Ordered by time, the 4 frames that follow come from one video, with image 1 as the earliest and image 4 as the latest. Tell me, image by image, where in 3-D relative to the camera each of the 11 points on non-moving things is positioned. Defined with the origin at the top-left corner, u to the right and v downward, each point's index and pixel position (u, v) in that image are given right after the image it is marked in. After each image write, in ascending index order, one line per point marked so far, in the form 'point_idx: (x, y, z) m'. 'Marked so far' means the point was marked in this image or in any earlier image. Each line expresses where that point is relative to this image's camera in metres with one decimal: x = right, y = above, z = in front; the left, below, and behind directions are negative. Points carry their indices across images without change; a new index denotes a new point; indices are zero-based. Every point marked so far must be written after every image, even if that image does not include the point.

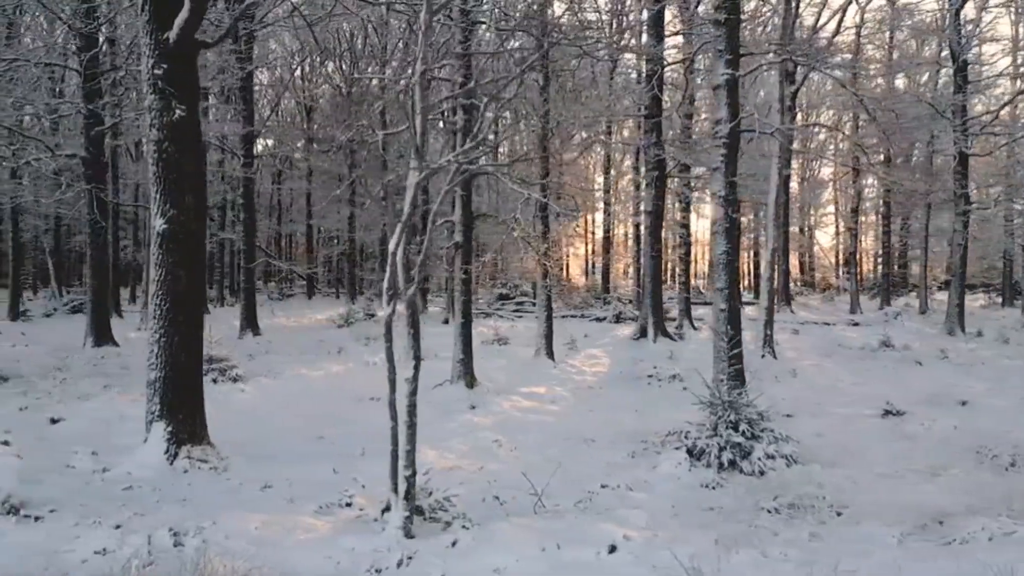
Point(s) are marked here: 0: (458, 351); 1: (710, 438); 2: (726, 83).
0: (-0.8, -1.0, +10.2) m
1: (+1.8, -1.4, +5.9) m
2: (+2.8, +2.7, +8.3) m
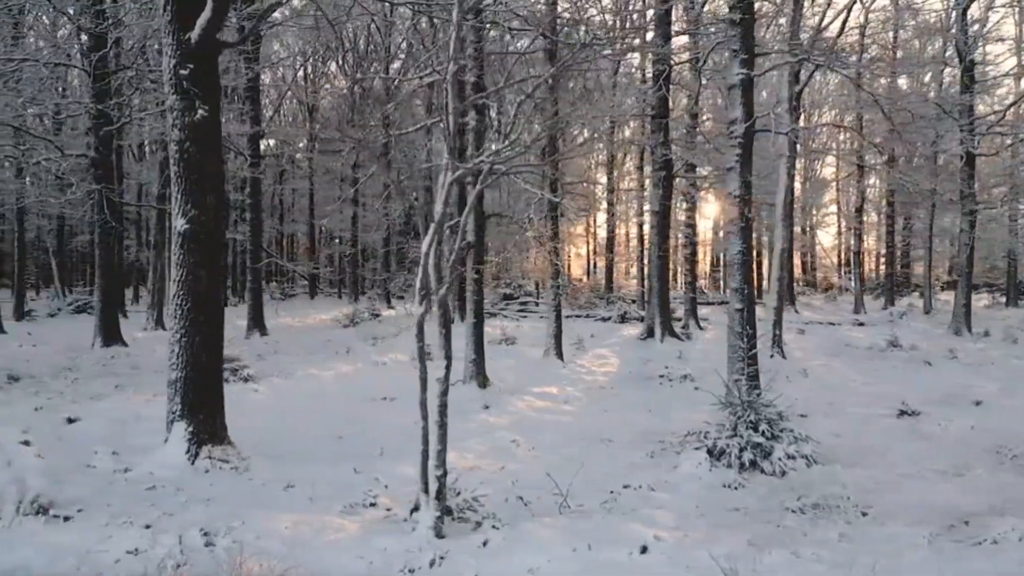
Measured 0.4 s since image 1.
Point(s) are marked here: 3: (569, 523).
0: (-0.7, -1.0, +10.2) m
1: (+2.0, -1.4, +5.9) m
2: (+3.0, +2.7, +8.3) m
3: (+0.4, -1.5, +4.2) m
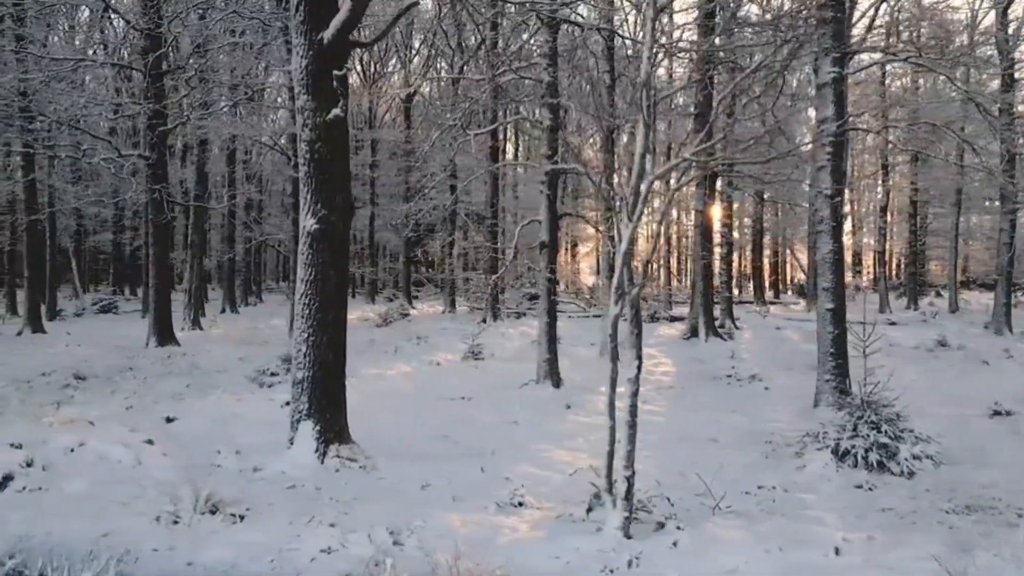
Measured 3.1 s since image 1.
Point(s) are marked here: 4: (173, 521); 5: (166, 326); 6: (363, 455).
0: (+0.5, -1.0, +10.2) m
1: (+3.1, -1.4, +5.9) m
2: (+4.1, +2.7, +8.3) m
3: (+1.5, -1.5, +4.1) m
4: (-2.1, -1.4, +4.0) m
5: (-8.0, -0.9, +15.0) m
6: (-1.4, -1.5, +5.8) m
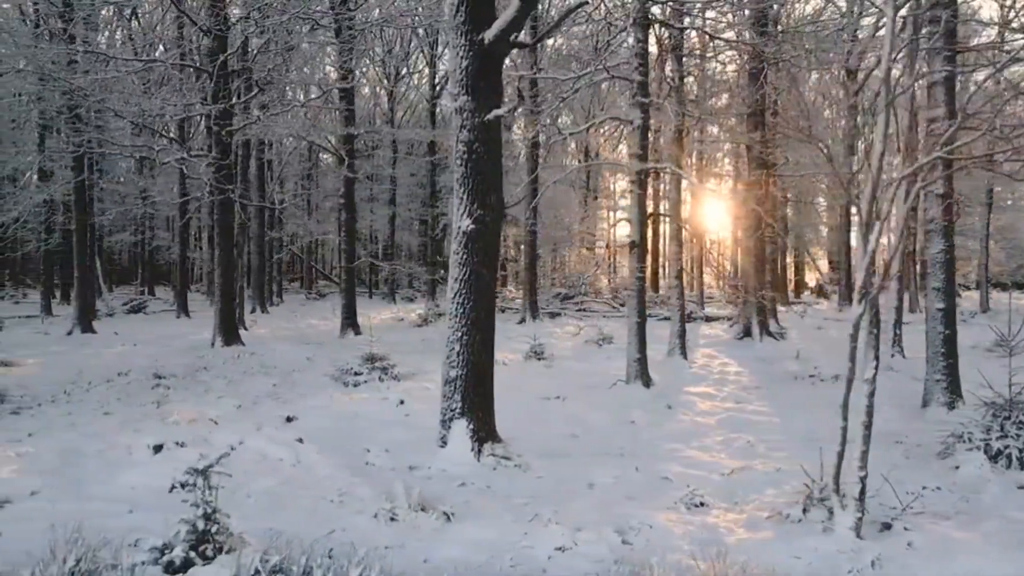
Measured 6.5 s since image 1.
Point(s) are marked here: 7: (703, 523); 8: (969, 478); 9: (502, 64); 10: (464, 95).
0: (+1.9, -1.0, +10.2) m
1: (+4.5, -1.4, +5.9) m
2: (+5.5, +2.7, +8.2) m
3: (+2.8, -1.5, +4.1) m
4: (-0.8, -1.4, +4.0) m
5: (-6.6, -0.9, +15.1) m
6: (0.0, -1.5, +5.8) m
7: (+1.2, -1.5, +4.2) m
8: (+3.9, -1.6, +5.5) m
9: (-0.1, +2.0, +5.7) m
10: (-0.4, +1.7, +5.5) m
